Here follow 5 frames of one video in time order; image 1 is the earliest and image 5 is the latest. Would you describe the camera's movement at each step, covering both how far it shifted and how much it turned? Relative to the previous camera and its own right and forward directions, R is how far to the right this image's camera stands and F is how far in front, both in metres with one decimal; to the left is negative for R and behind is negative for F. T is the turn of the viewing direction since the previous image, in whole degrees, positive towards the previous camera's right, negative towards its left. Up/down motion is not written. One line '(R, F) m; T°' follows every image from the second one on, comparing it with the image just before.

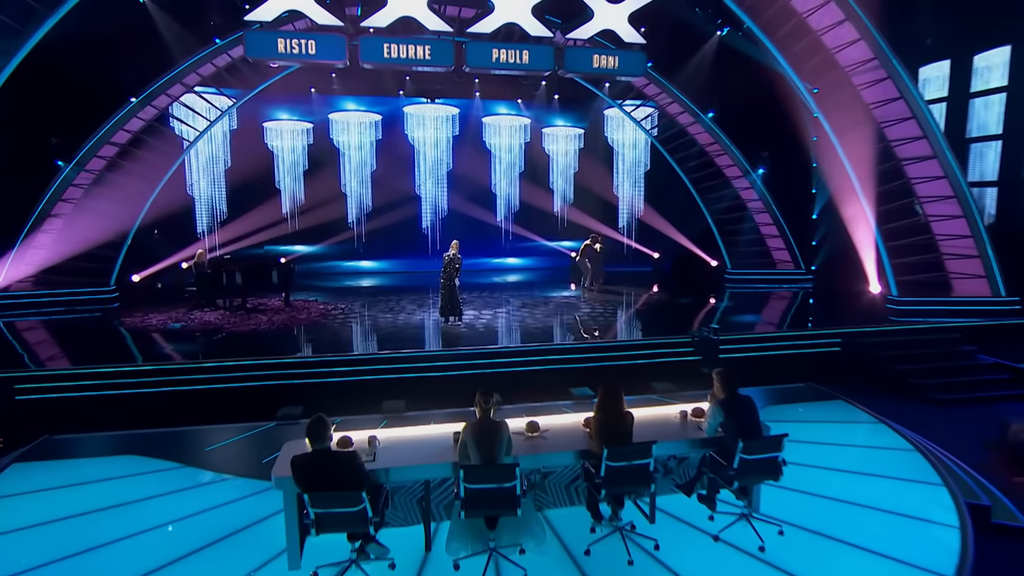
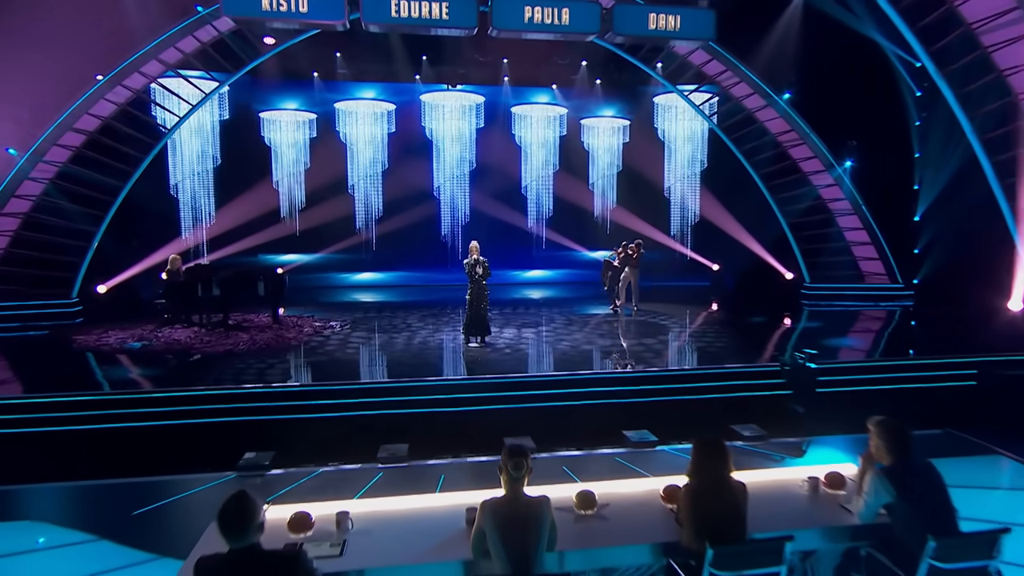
(-0.1, +2.3) m; -2°
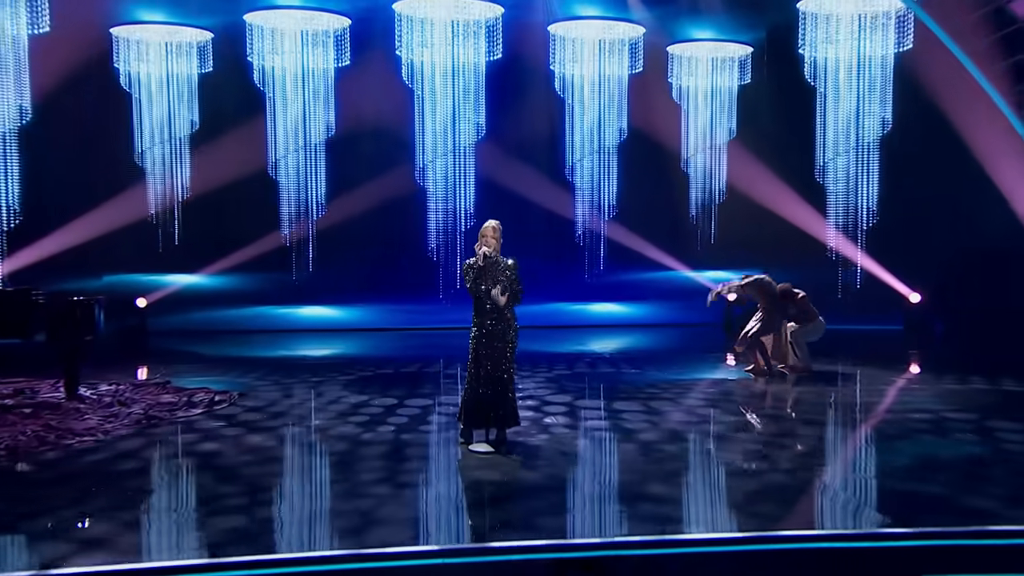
(-0.4, +5.7) m; 0°
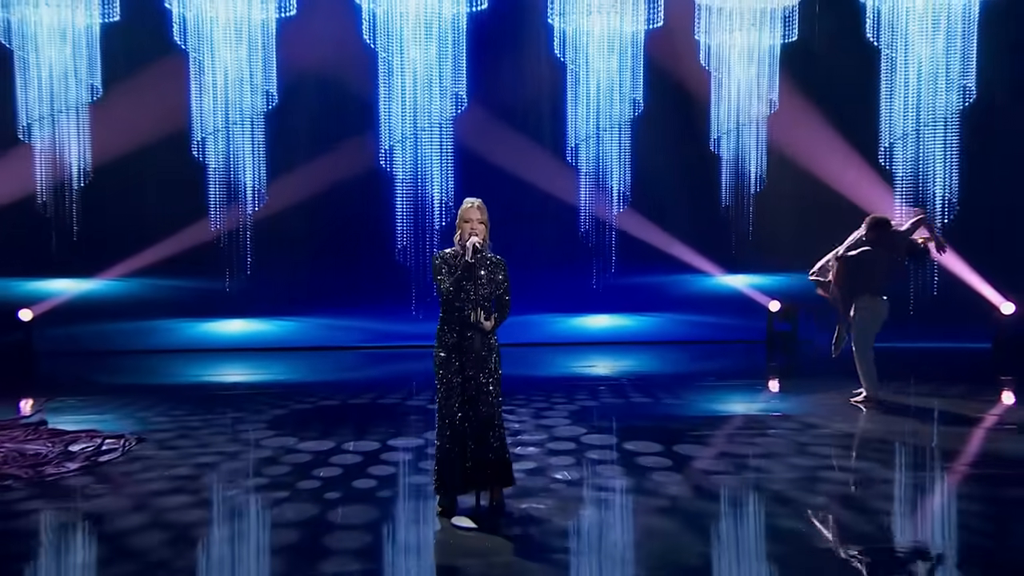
(-0.1, +1.6) m; +2°
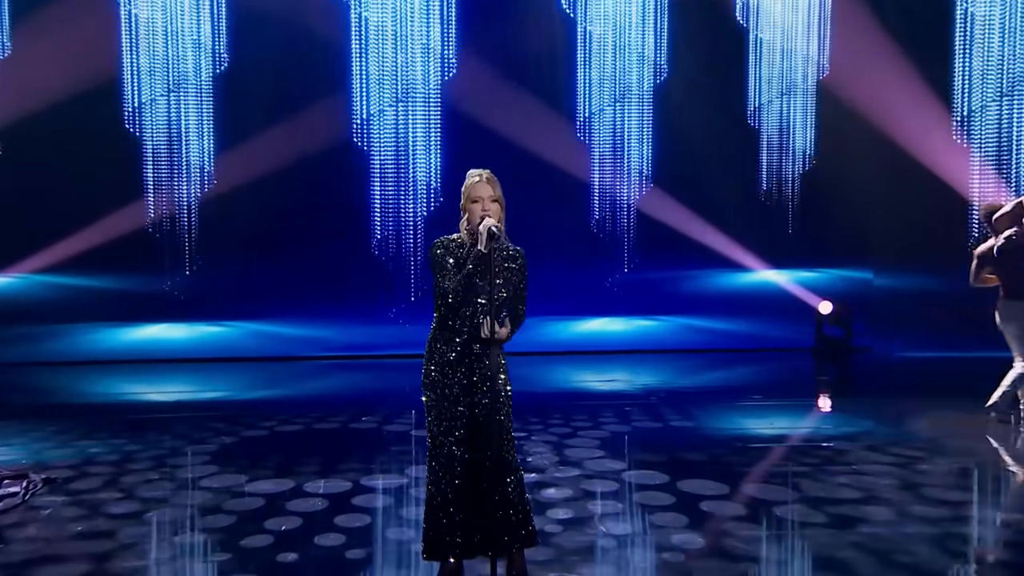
(-0.2, +1.0) m; +2°
